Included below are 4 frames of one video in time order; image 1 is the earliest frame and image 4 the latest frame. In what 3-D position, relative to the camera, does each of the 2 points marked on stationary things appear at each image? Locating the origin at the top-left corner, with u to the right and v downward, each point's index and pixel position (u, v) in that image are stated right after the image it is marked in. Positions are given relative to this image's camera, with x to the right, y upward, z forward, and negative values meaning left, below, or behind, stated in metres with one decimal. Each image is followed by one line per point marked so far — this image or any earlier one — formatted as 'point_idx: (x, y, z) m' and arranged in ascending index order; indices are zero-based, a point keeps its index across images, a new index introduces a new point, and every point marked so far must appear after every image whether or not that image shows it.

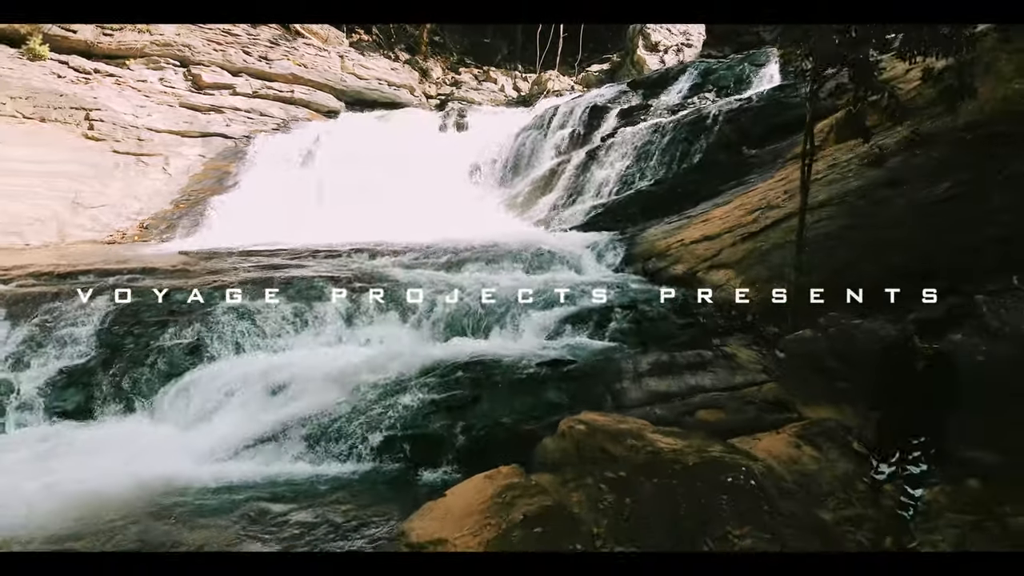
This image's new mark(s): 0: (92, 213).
0: (-2.9, +0.5, +6.7) m
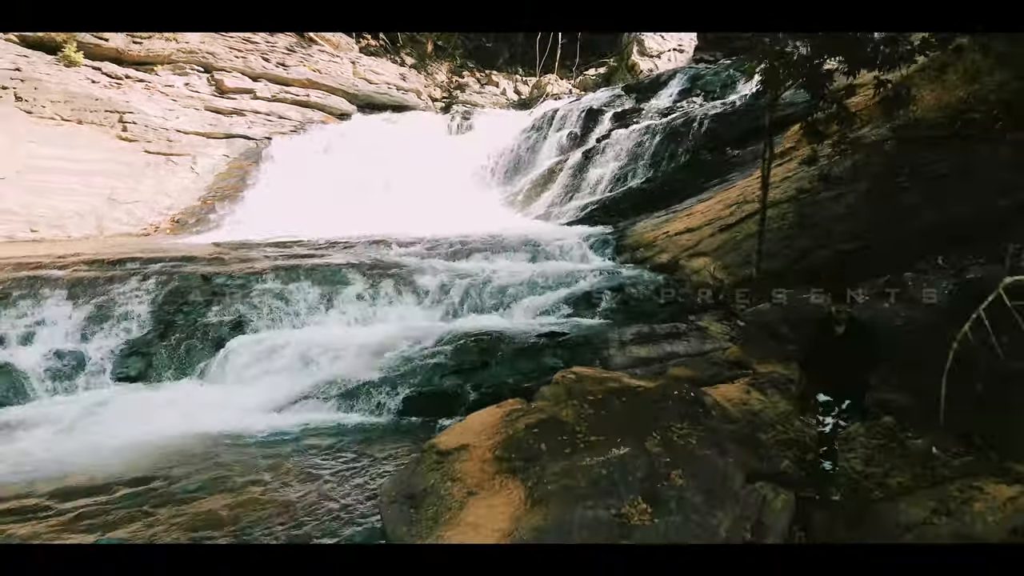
0: (-2.8, +0.6, +7.3) m
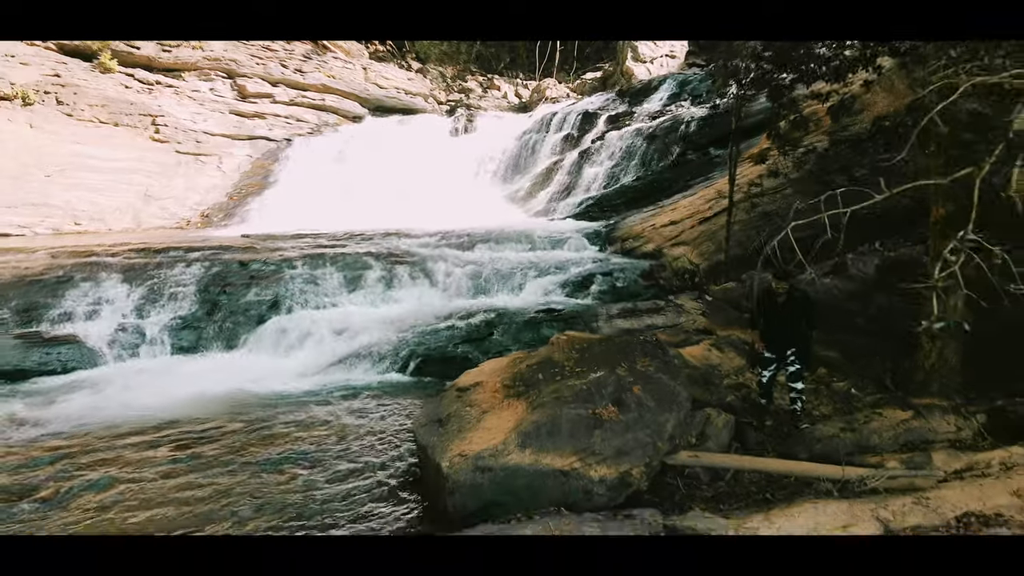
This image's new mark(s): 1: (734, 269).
0: (-2.8, +0.7, +8.0) m
1: (+1.2, +0.1, +5.1) m
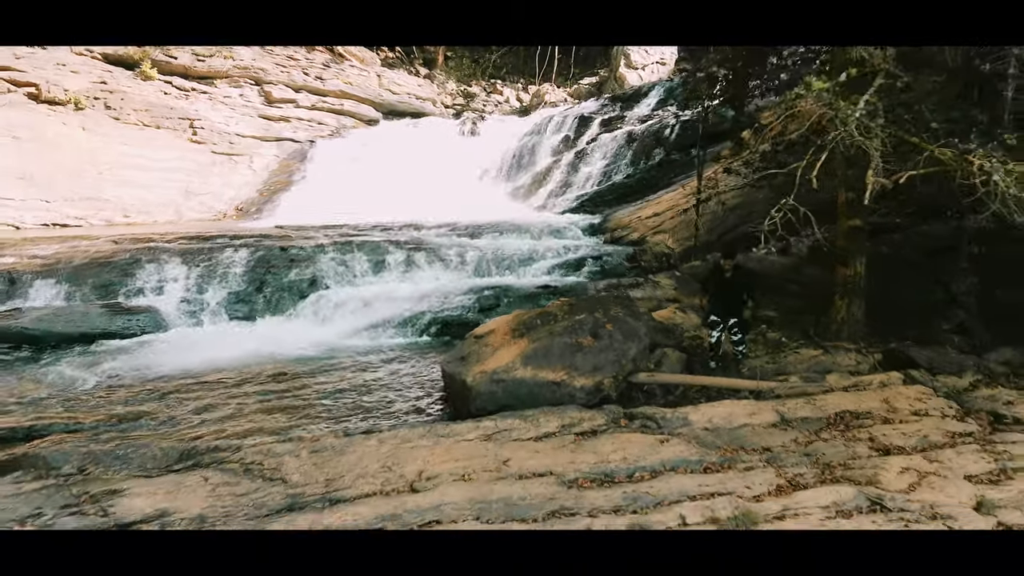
0: (-2.8, +0.8, +8.9) m
1: (+1.2, +0.2, +6.0) m
